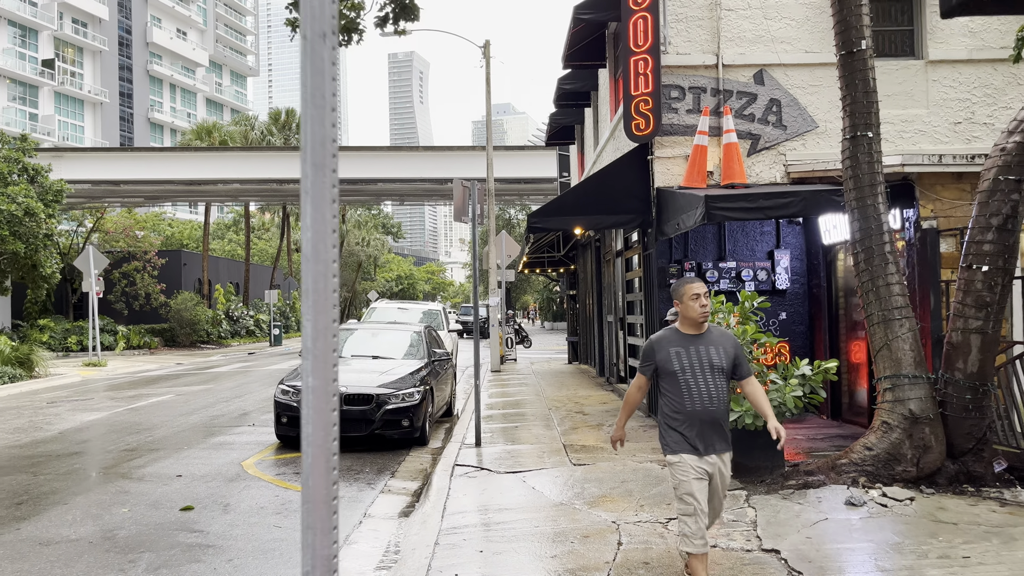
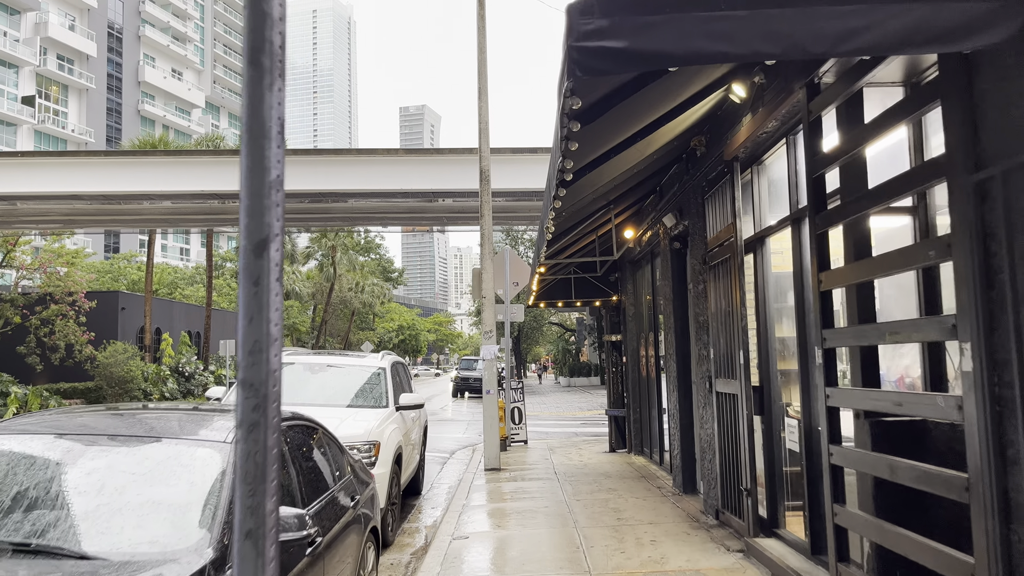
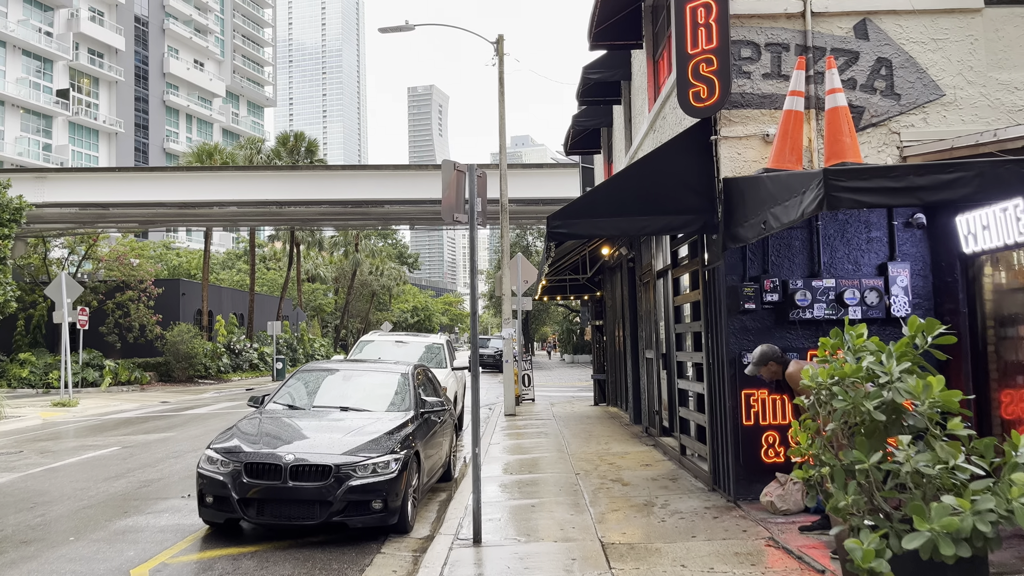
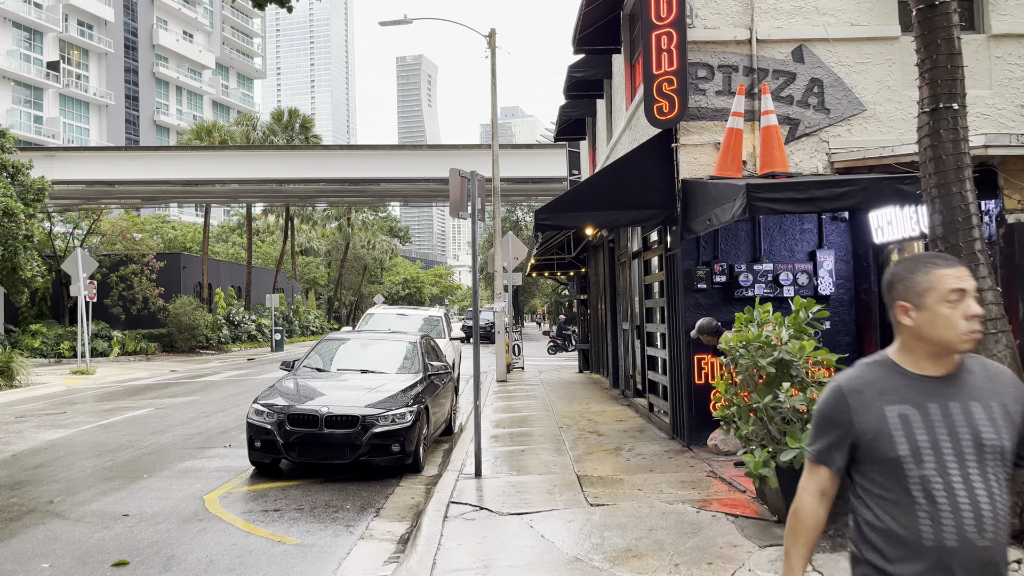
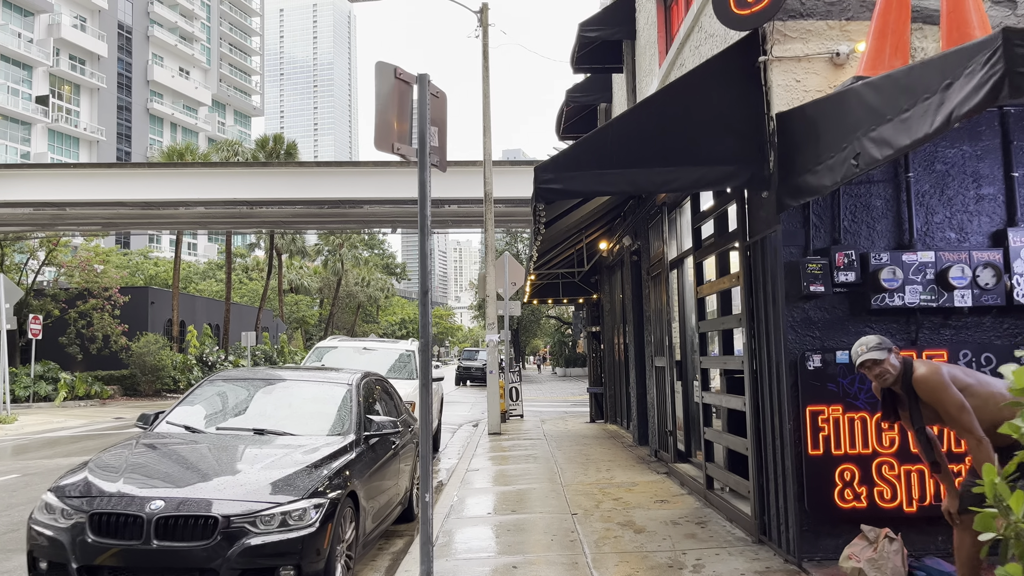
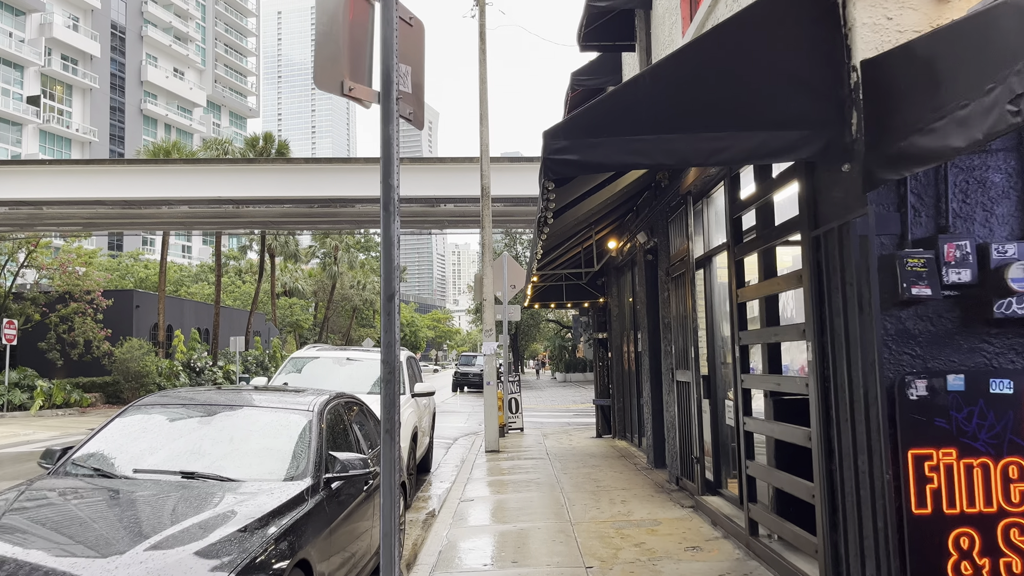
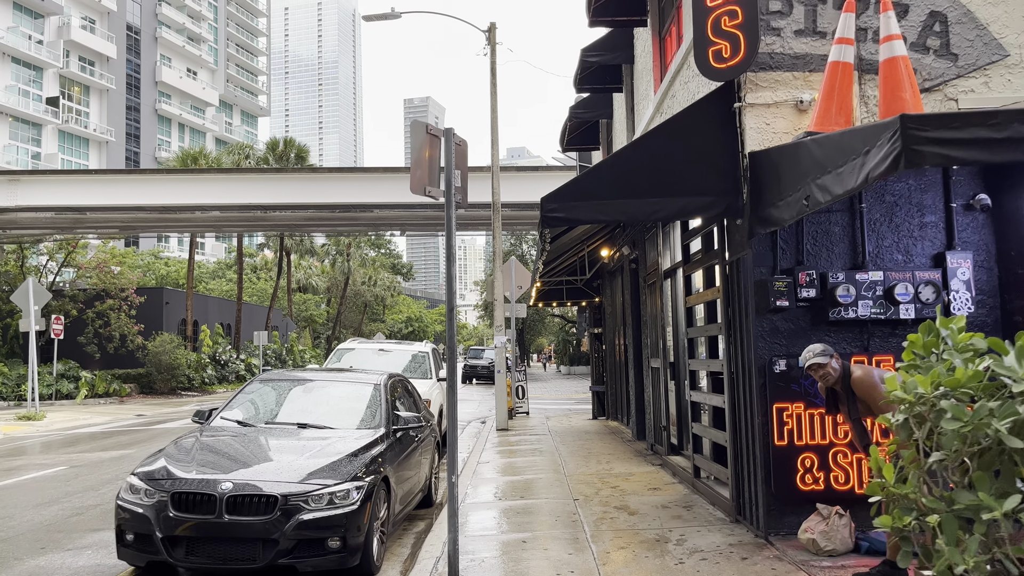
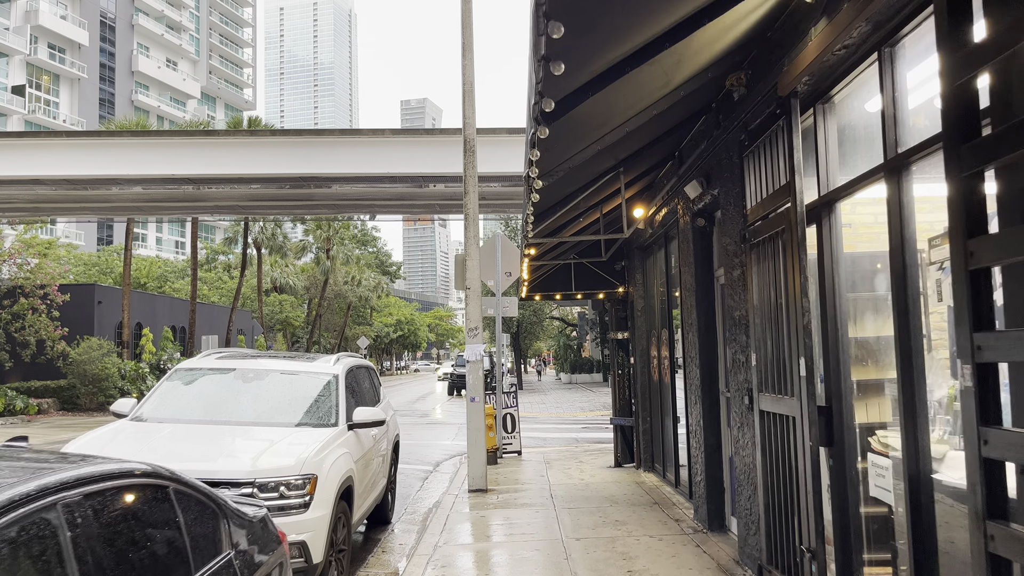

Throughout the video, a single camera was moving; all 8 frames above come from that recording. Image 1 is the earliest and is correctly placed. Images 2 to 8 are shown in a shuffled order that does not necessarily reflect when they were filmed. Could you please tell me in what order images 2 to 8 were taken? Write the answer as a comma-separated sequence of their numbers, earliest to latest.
4, 3, 7, 5, 6, 2, 8
